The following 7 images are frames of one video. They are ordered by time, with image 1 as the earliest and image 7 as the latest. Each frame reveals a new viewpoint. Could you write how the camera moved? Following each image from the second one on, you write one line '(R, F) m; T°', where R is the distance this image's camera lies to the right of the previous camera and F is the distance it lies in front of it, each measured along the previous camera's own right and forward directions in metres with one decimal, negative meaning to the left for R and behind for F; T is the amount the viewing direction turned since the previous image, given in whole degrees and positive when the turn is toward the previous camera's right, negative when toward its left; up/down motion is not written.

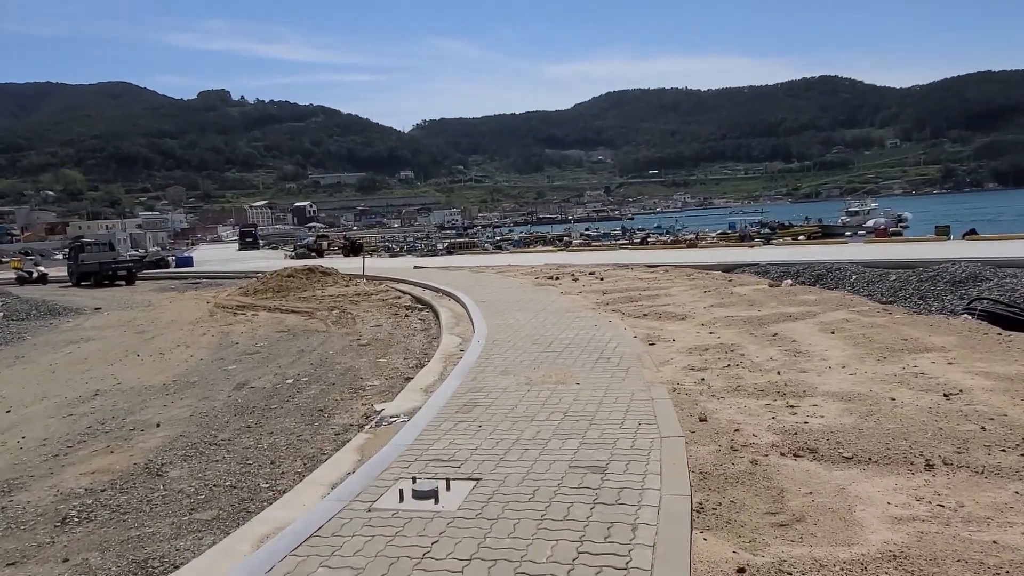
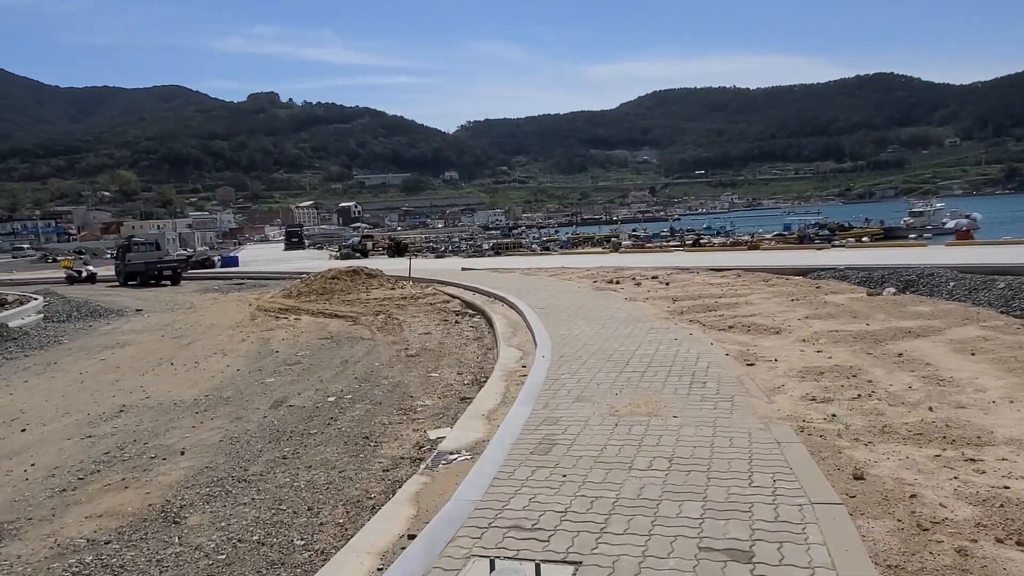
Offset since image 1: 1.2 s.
(-0.3, +1.2) m; -3°
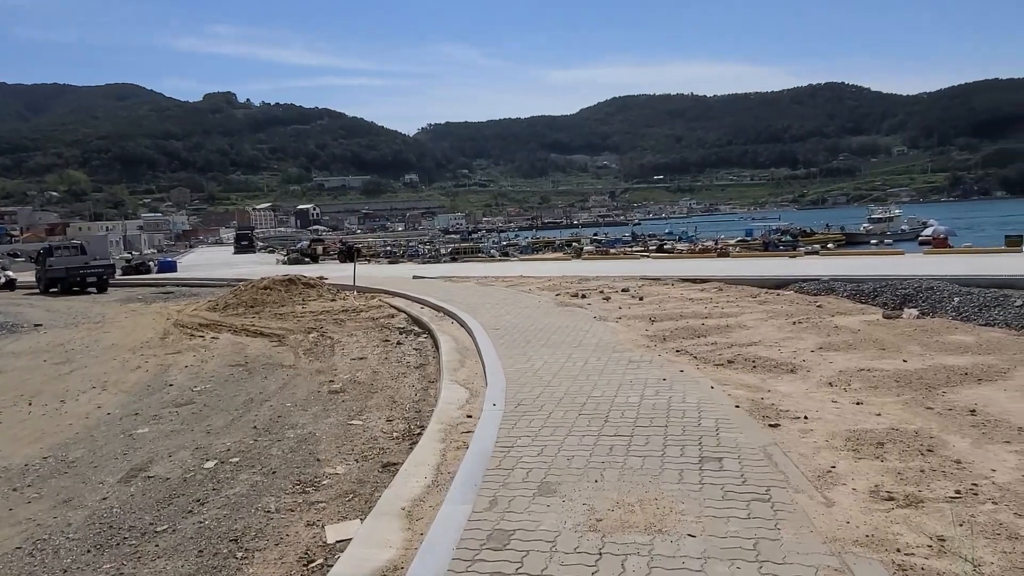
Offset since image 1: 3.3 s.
(+0.2, +2.2) m; +3°
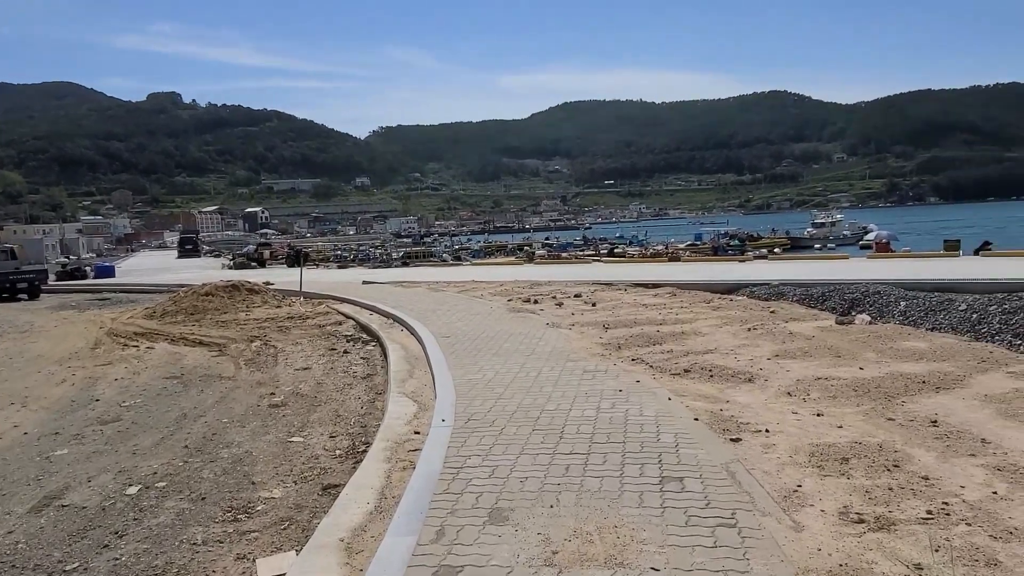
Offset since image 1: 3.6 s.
(0.0, +0.3) m; +4°
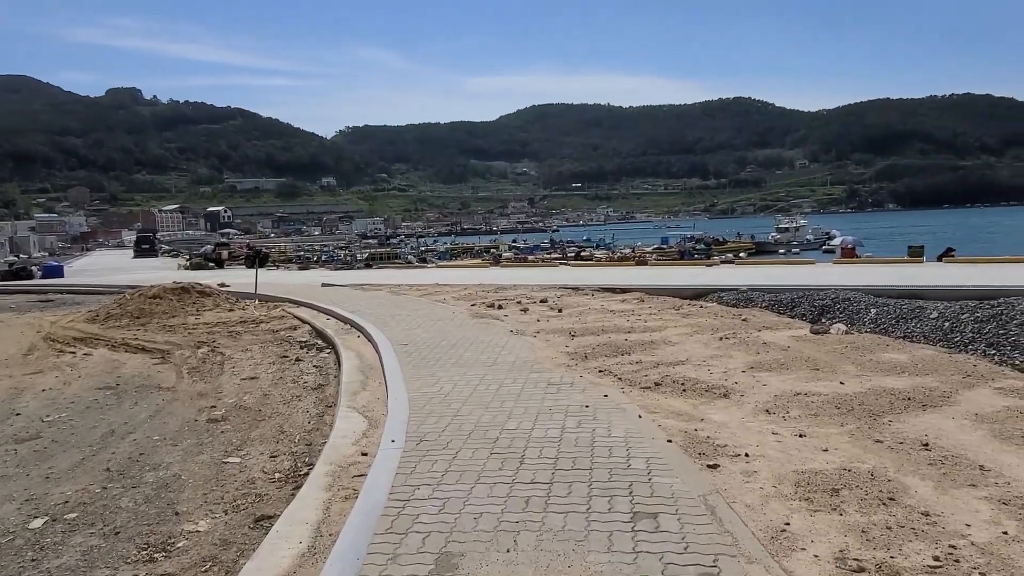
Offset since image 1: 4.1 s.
(+0.1, +0.6) m; +3°
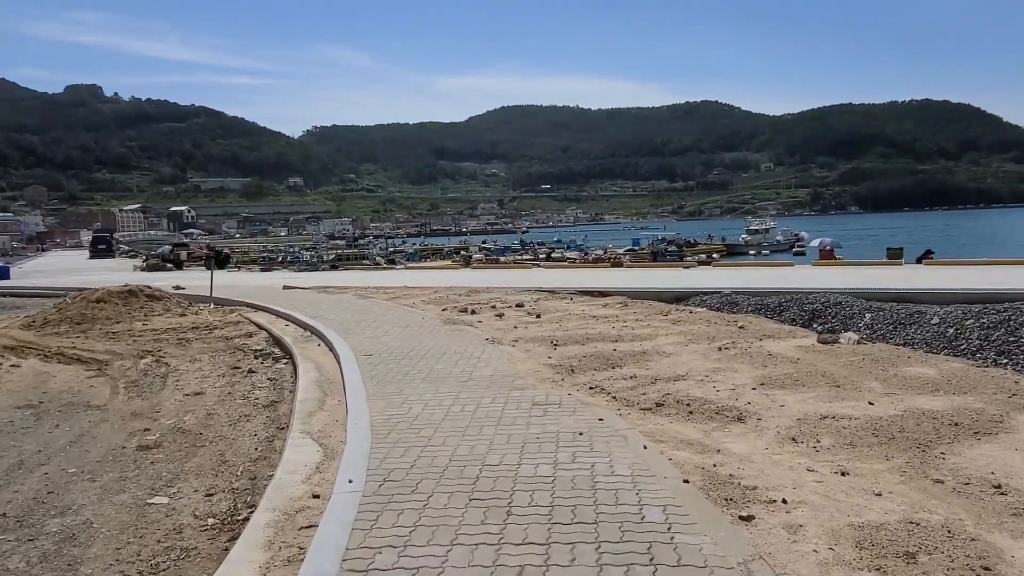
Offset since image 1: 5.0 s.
(-0.1, +1.0) m; +2°
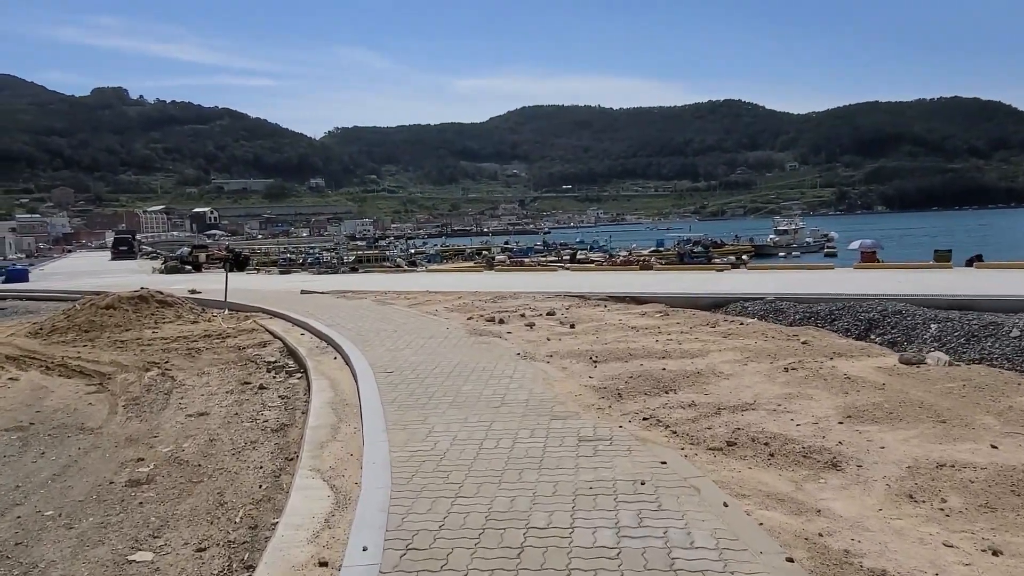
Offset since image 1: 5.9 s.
(-0.2, +1.0) m; -2°
